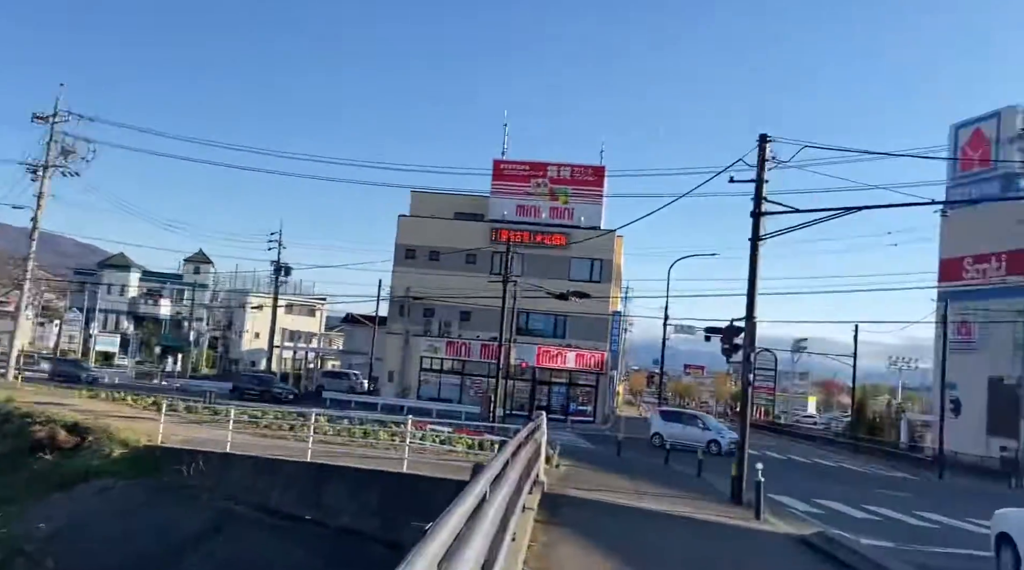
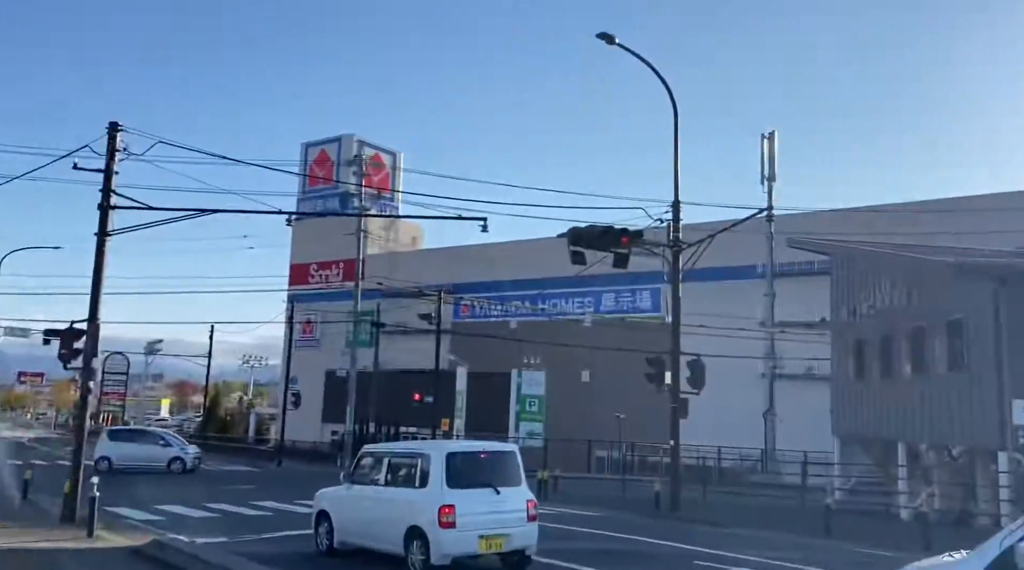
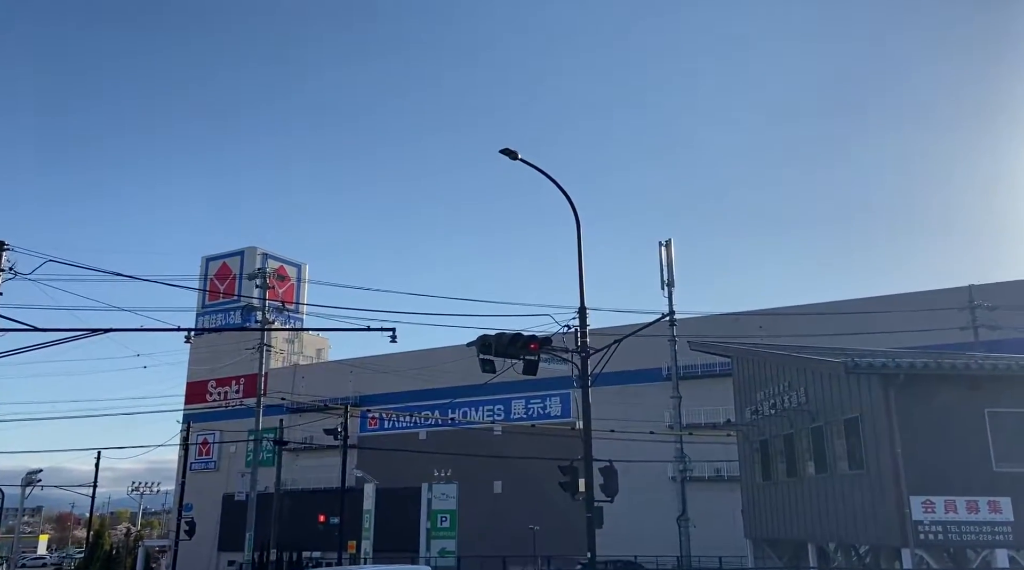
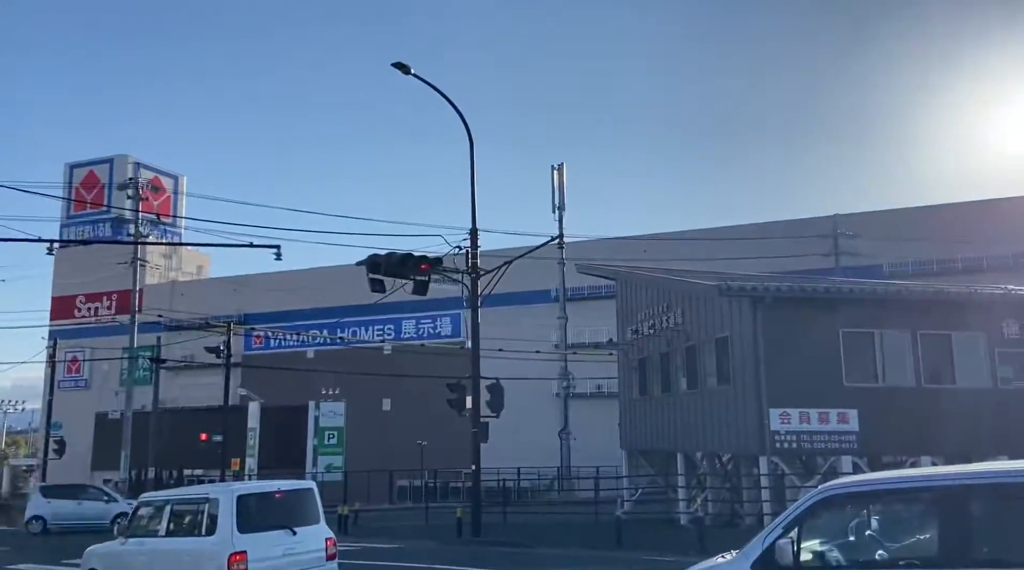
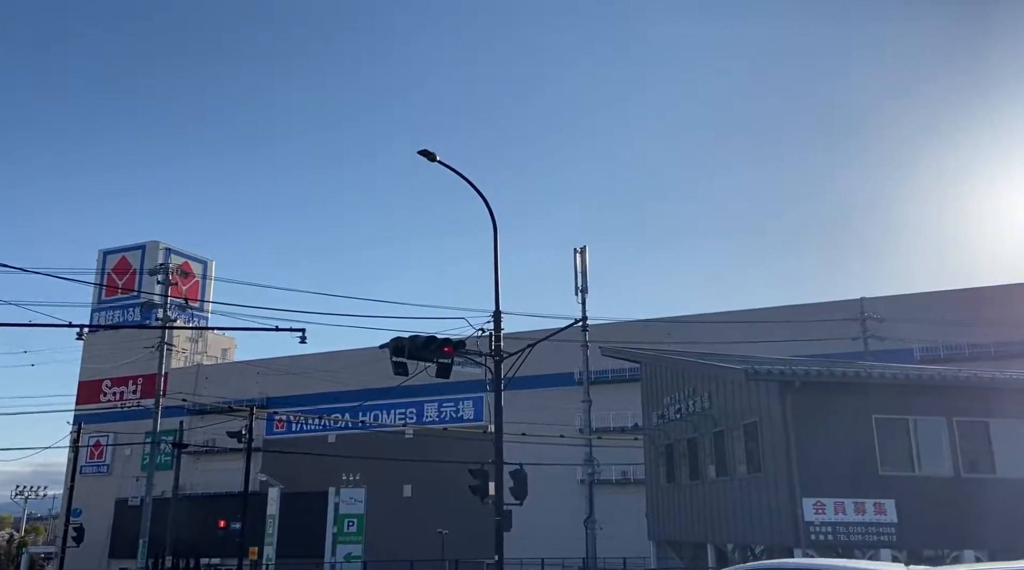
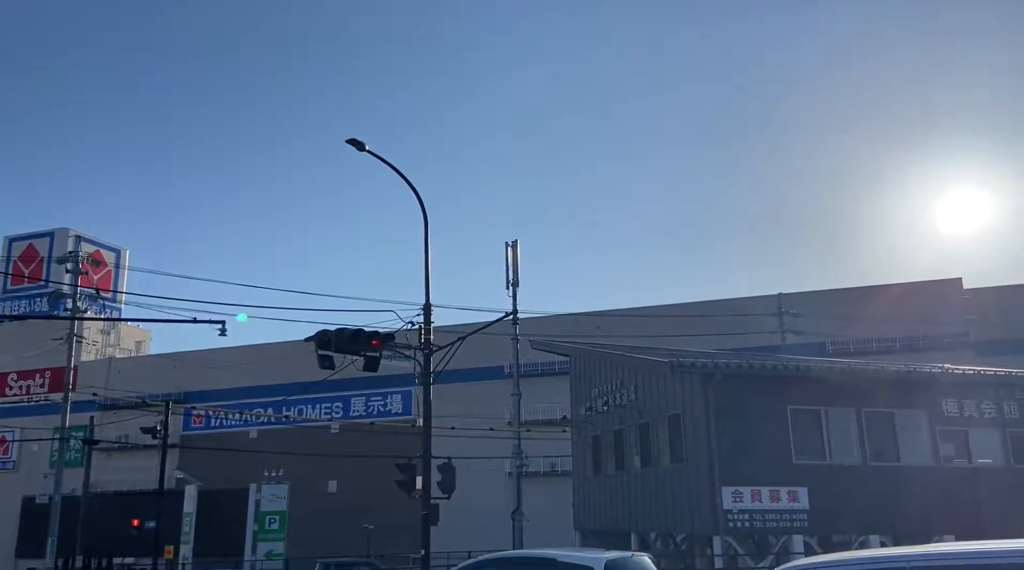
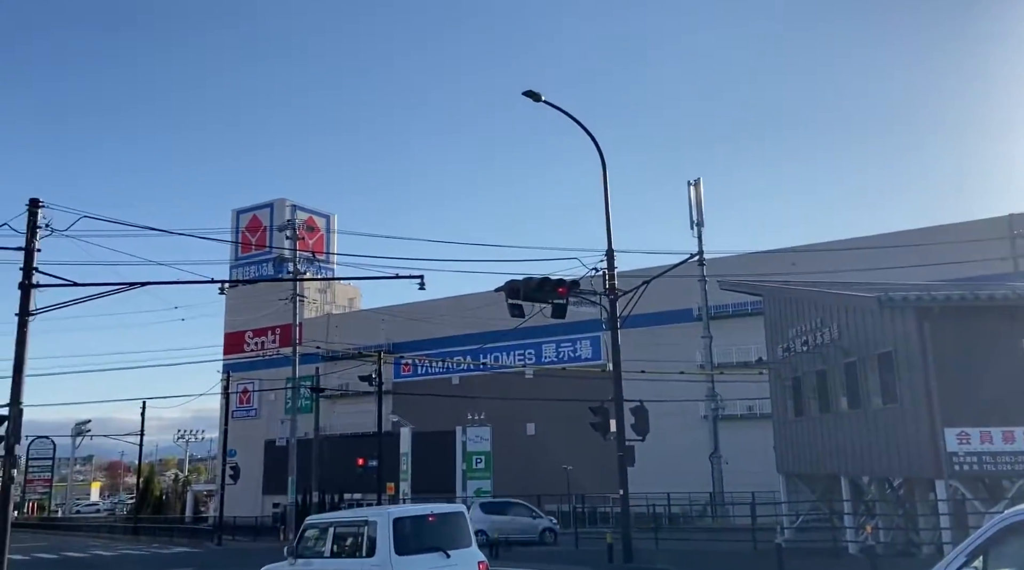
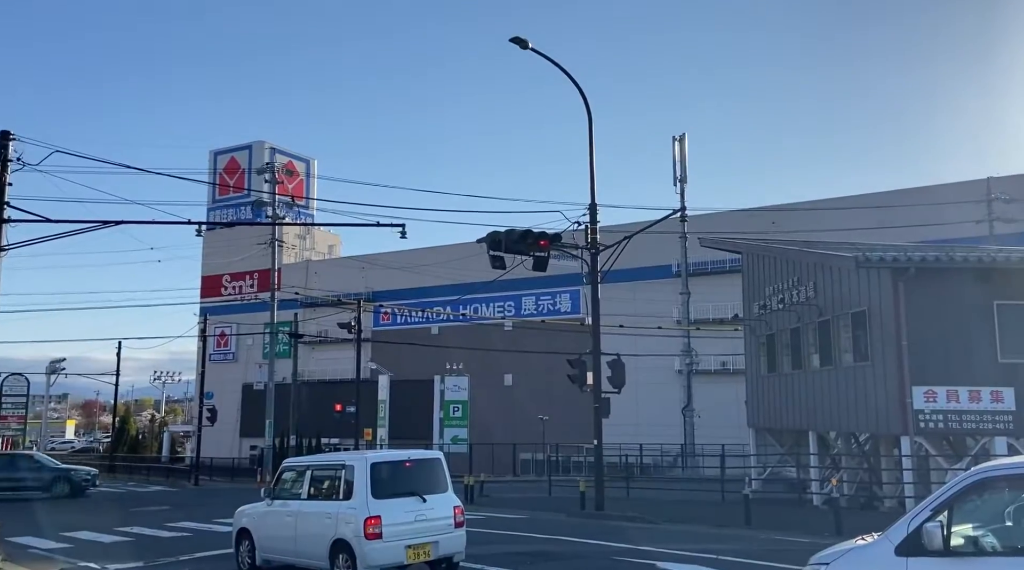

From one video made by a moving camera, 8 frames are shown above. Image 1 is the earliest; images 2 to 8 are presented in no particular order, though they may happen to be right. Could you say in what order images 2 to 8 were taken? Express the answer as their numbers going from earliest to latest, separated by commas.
2, 4, 7, 8, 3, 5, 6
